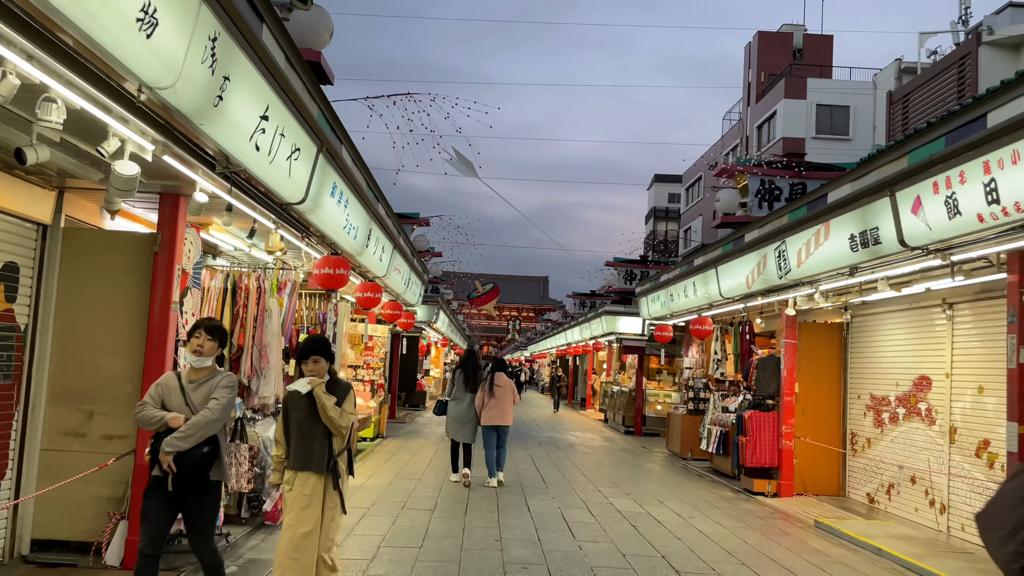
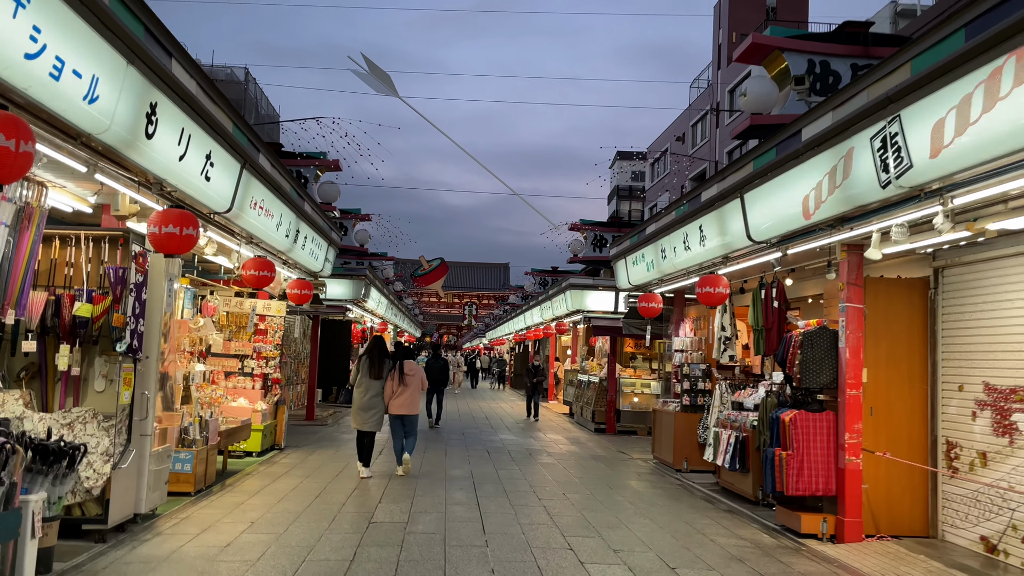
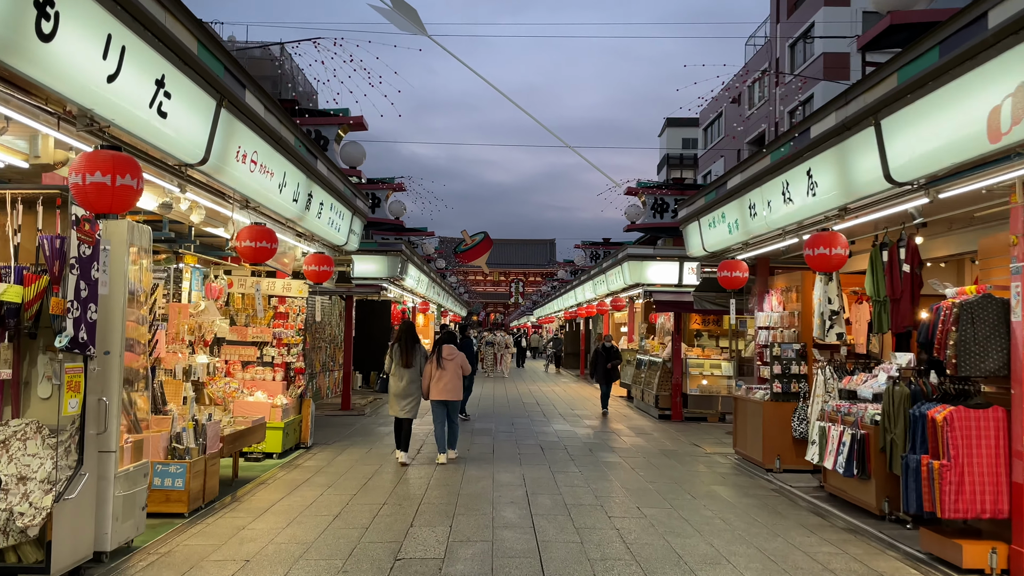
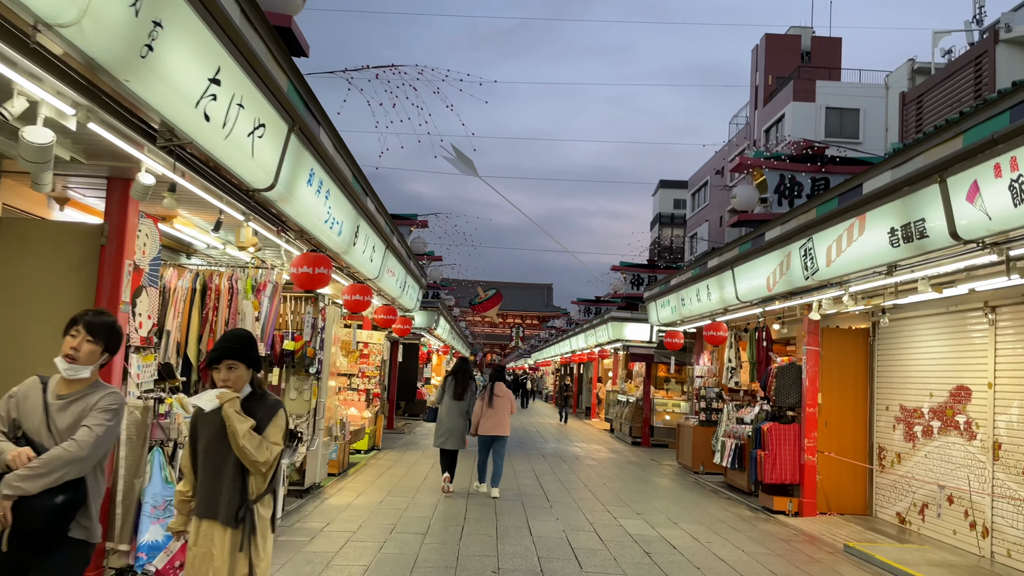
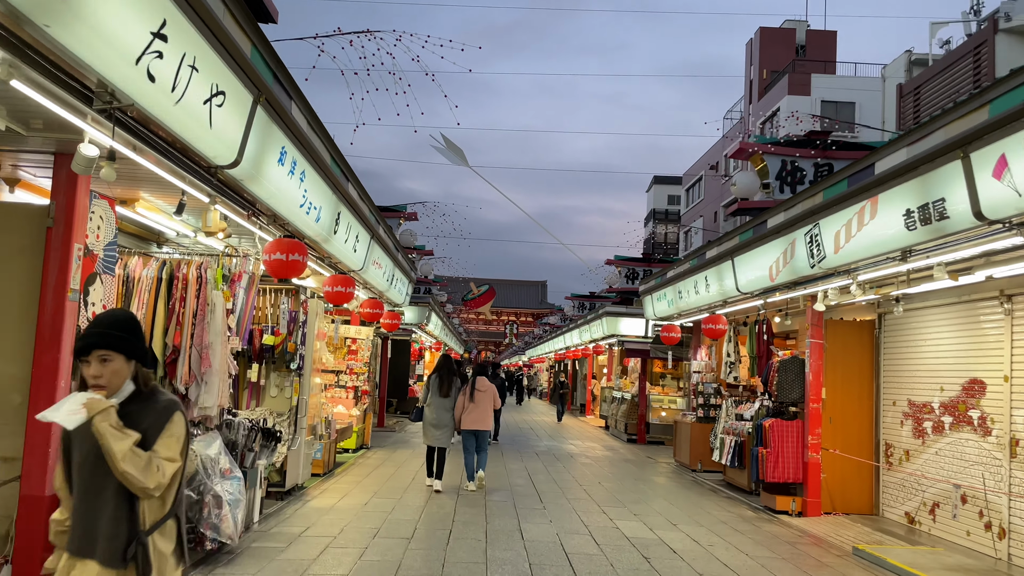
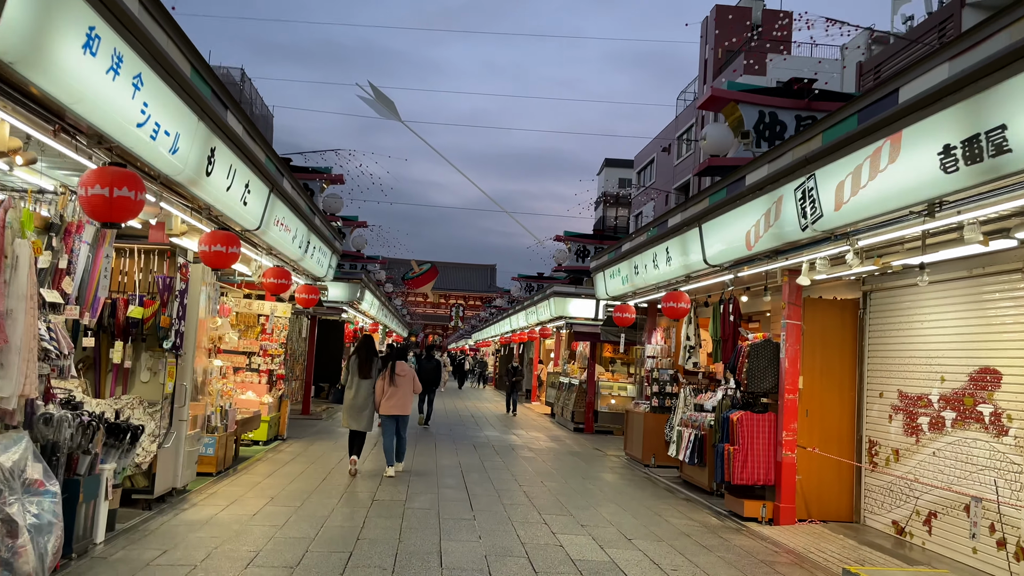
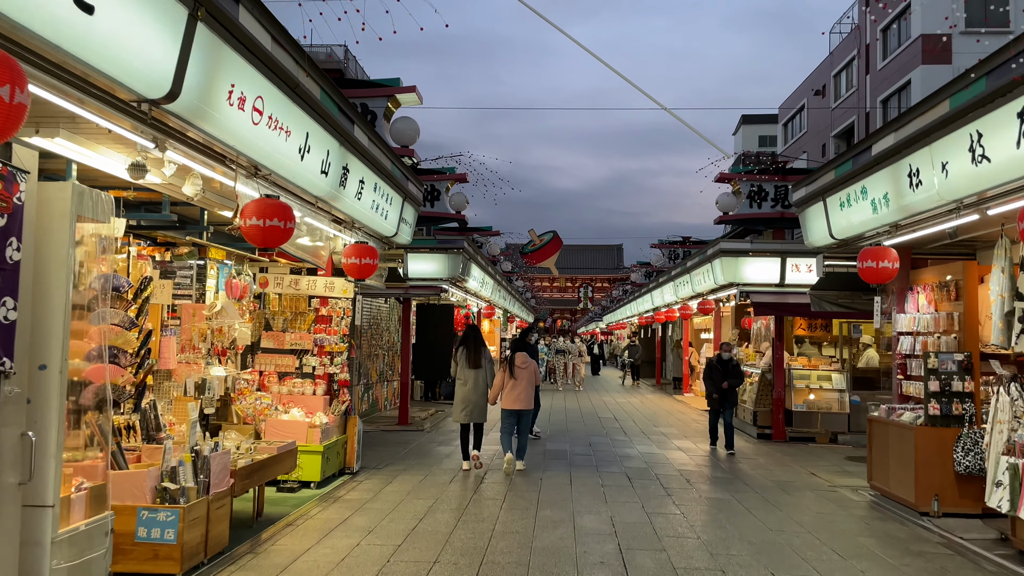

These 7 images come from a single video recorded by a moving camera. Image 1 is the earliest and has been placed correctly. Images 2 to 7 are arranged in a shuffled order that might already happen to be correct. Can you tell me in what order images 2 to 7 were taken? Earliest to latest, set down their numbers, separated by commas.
4, 5, 6, 2, 3, 7
